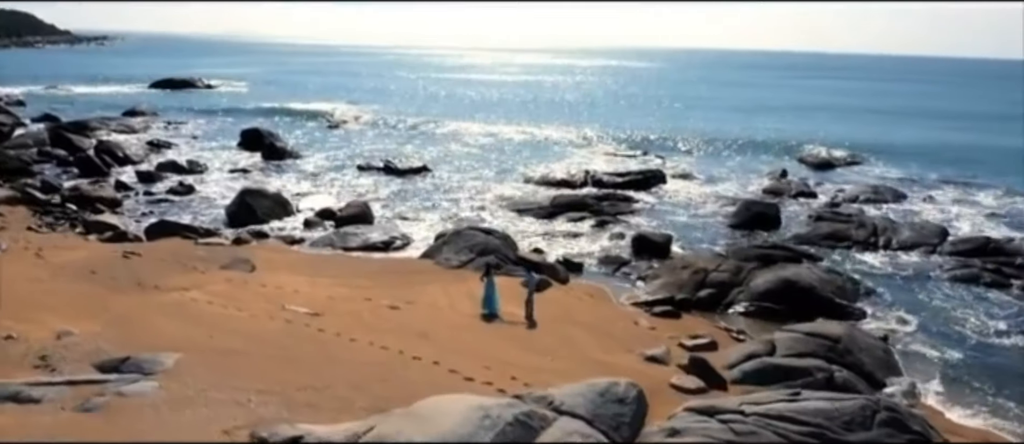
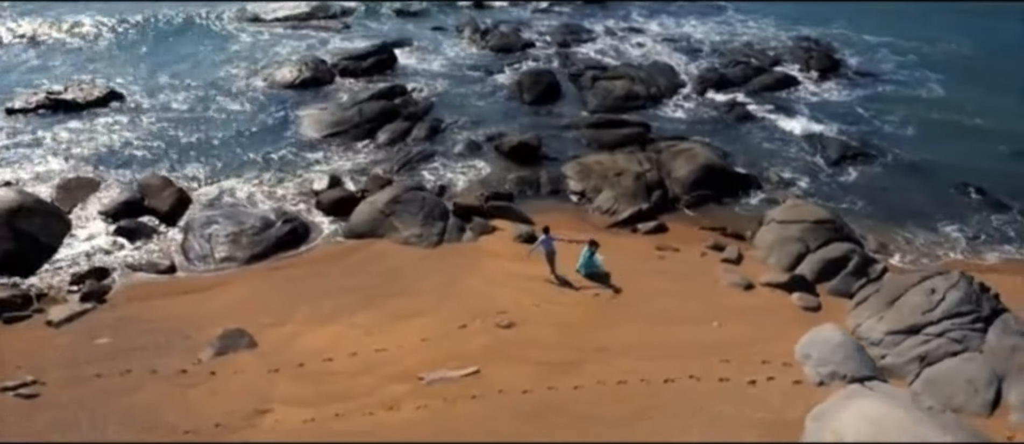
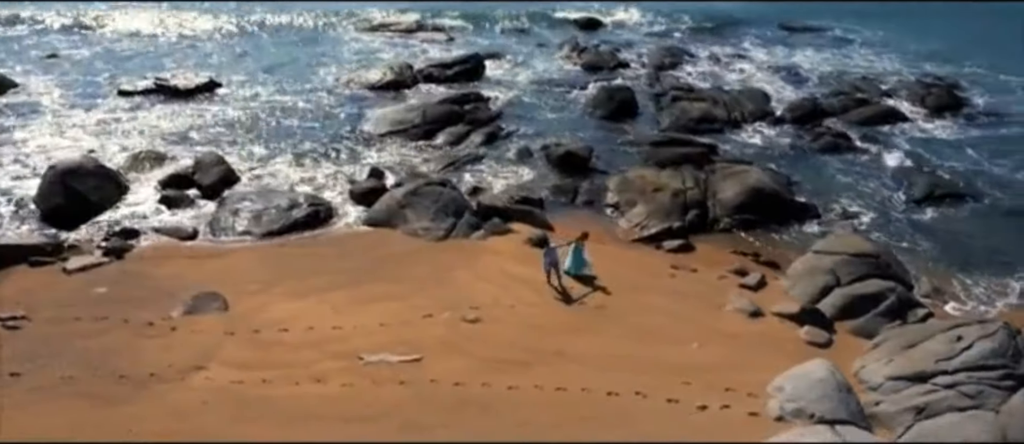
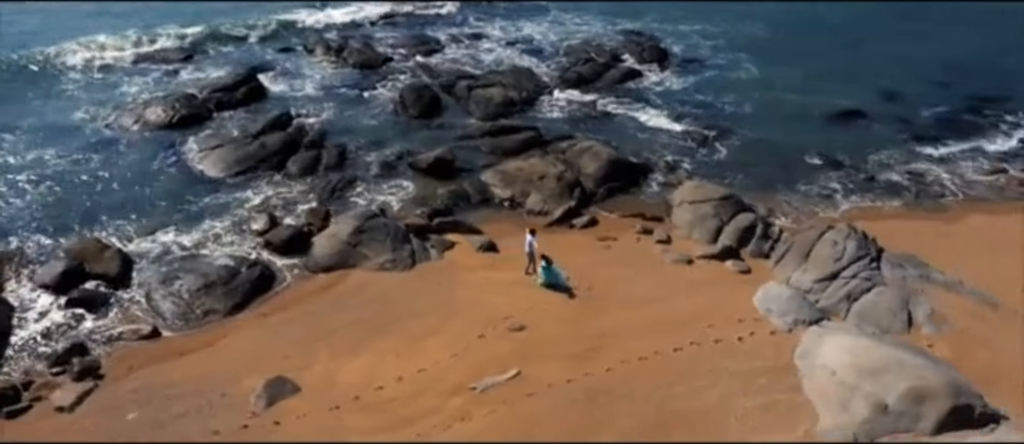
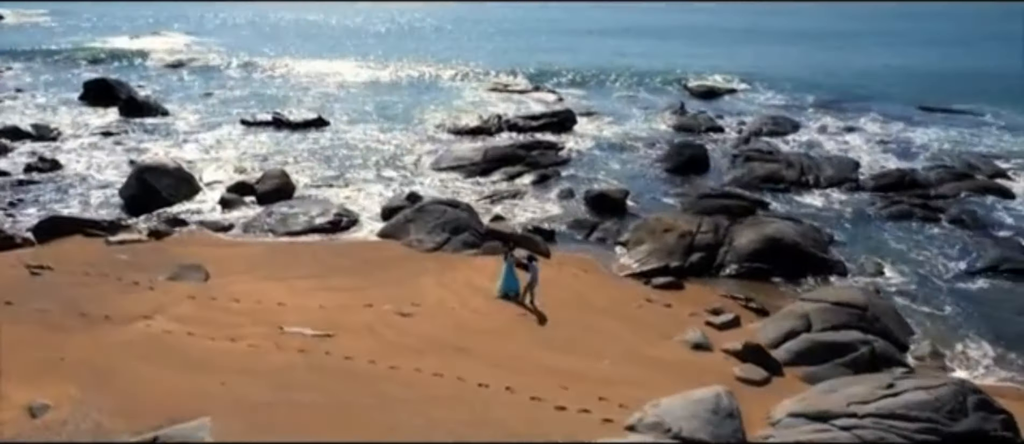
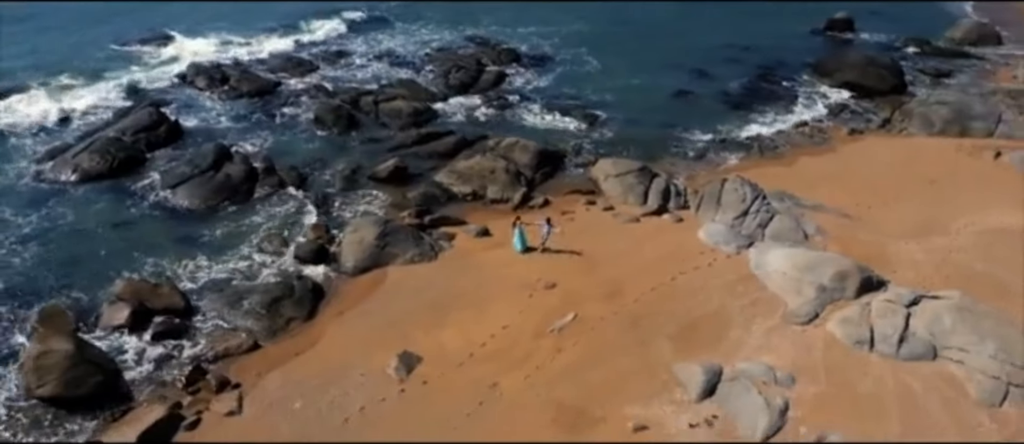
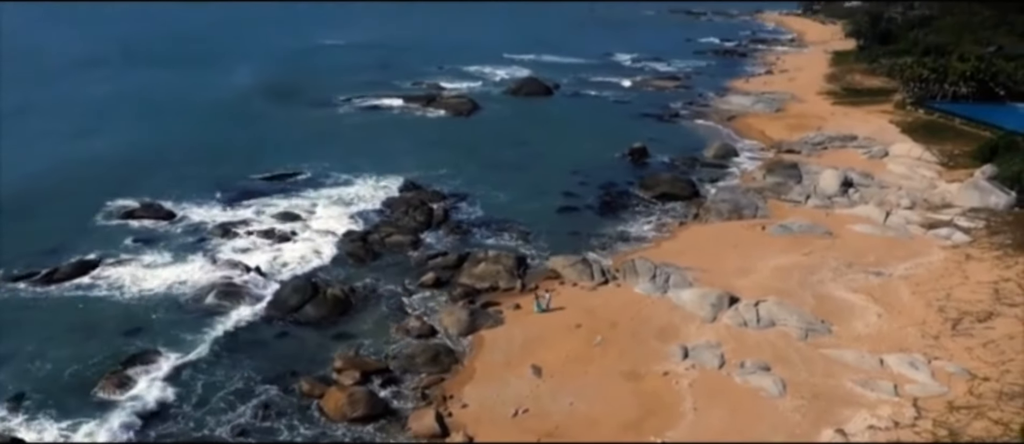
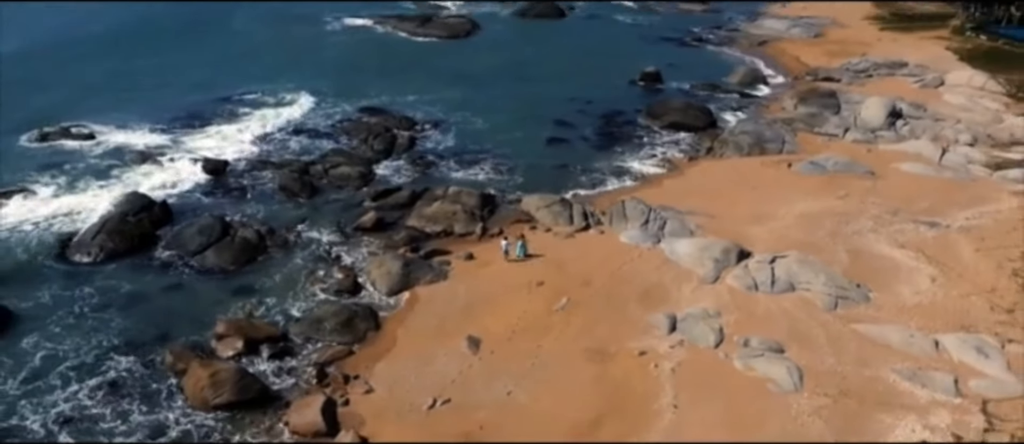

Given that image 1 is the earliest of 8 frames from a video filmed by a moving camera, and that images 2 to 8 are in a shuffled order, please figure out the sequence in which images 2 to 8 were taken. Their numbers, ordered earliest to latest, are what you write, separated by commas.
5, 3, 2, 4, 6, 8, 7
